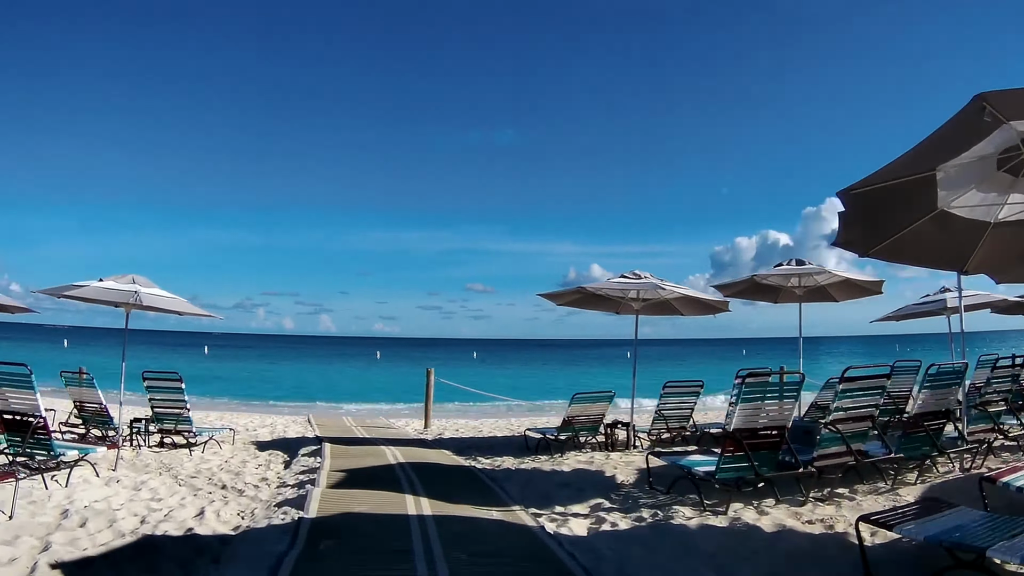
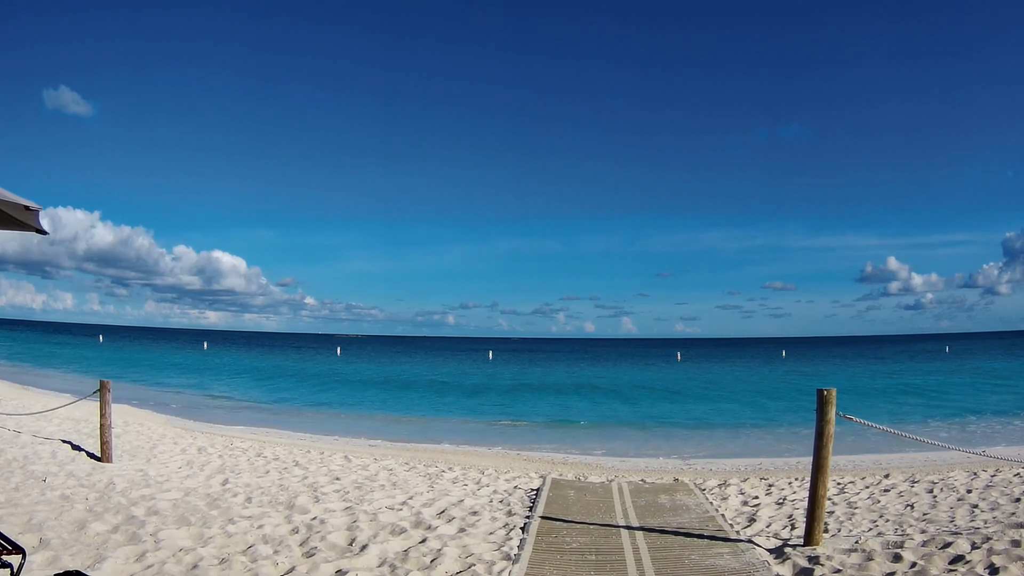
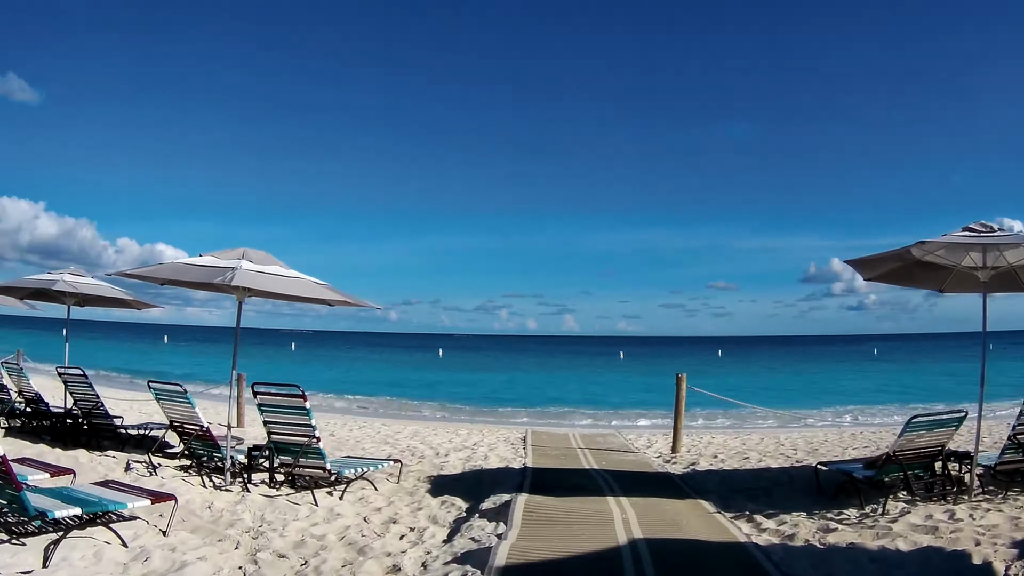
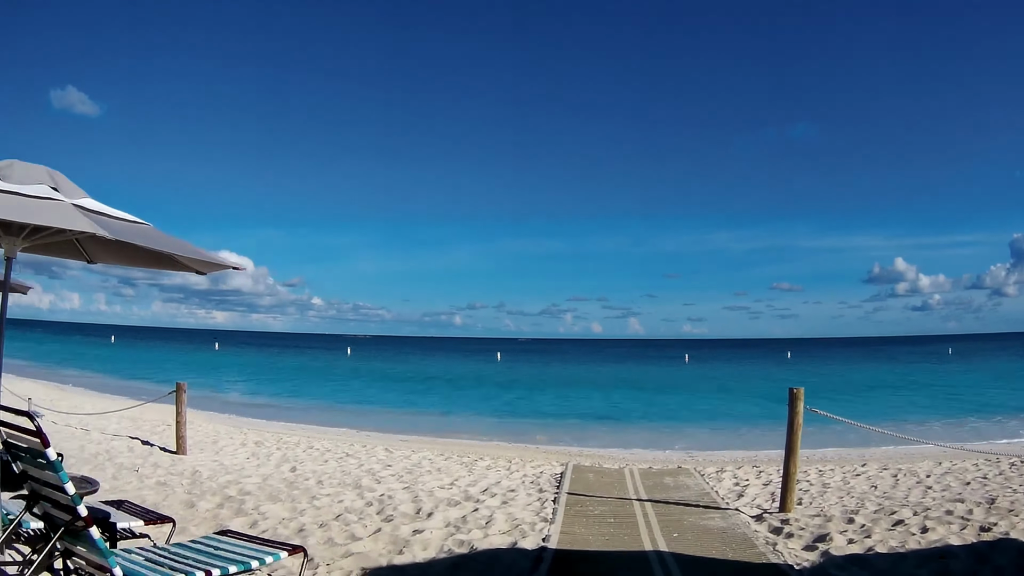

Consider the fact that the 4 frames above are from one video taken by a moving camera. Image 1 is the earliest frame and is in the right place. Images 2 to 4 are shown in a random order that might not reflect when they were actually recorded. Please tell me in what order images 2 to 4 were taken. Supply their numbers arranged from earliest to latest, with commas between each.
3, 4, 2
